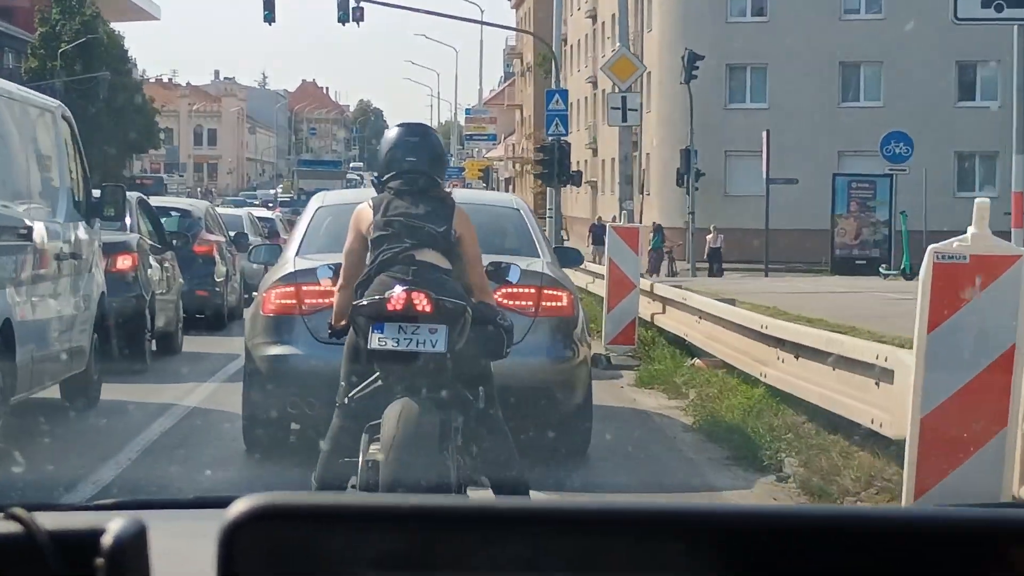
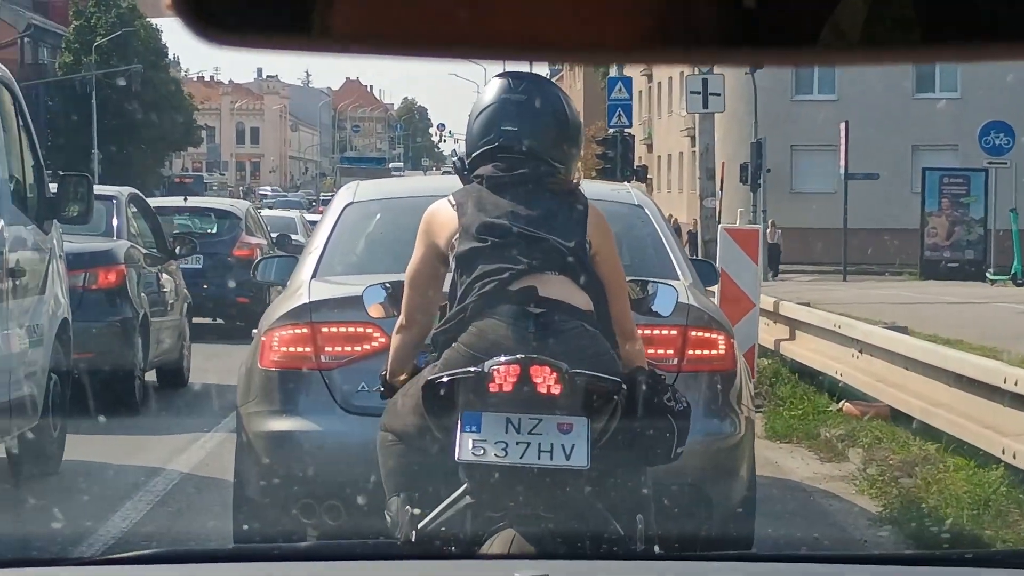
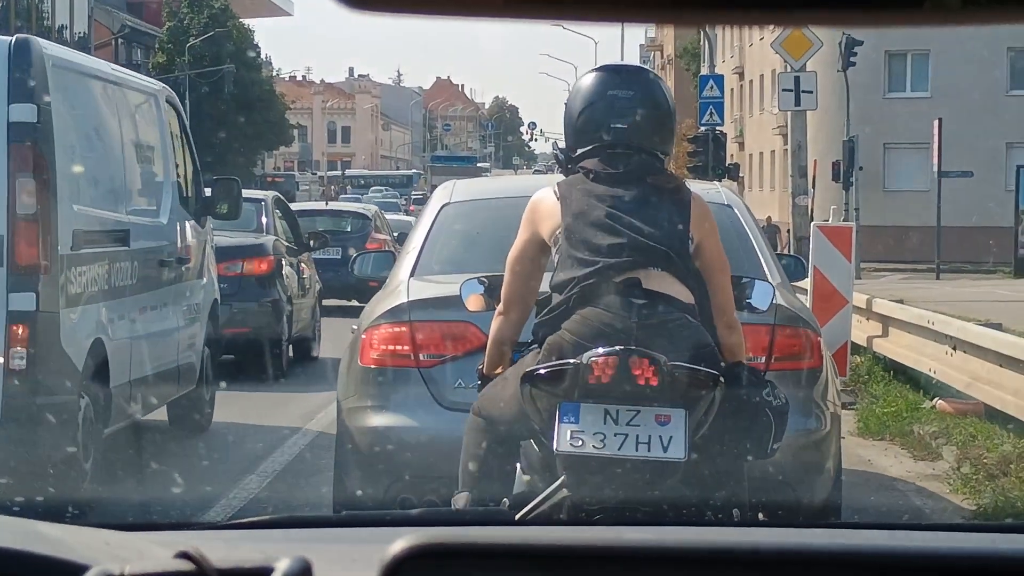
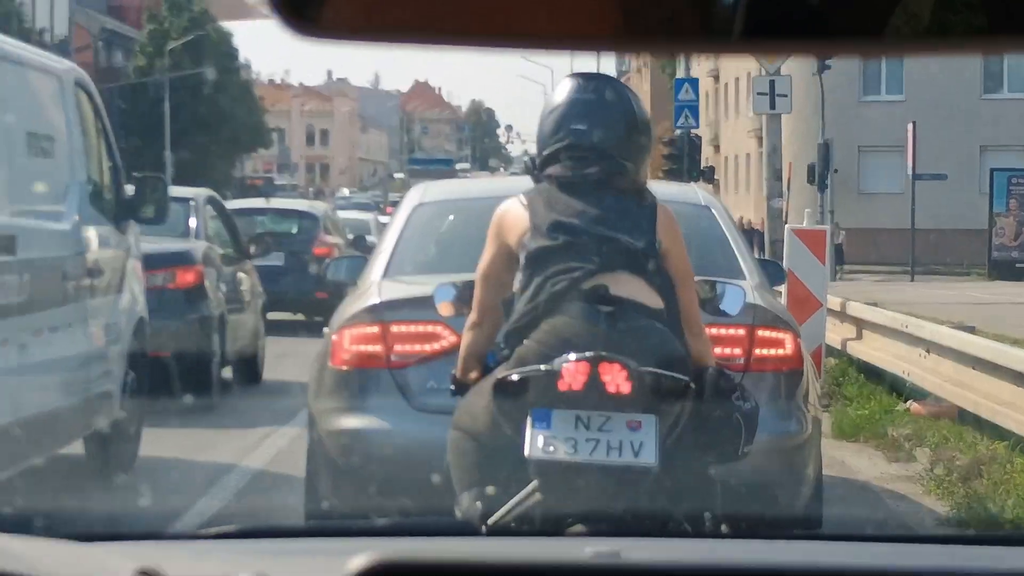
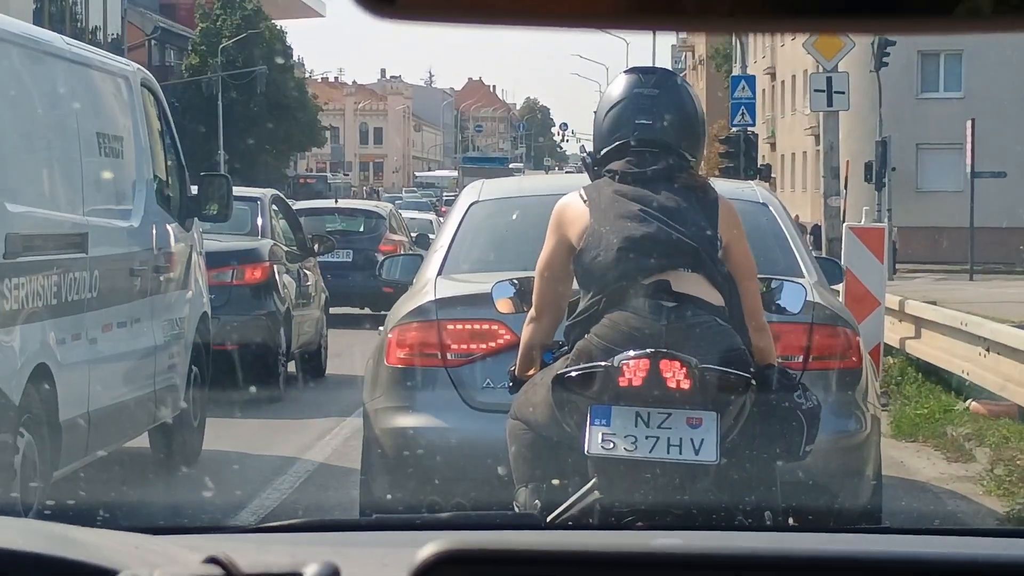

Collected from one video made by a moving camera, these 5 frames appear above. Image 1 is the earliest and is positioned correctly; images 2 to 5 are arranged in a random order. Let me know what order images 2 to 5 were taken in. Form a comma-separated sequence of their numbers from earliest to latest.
2, 4, 5, 3
